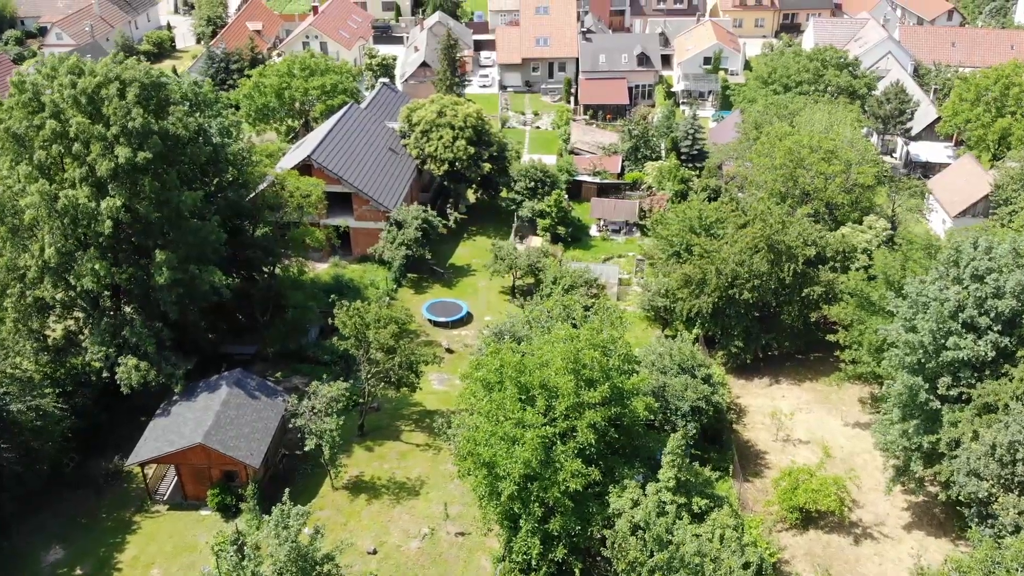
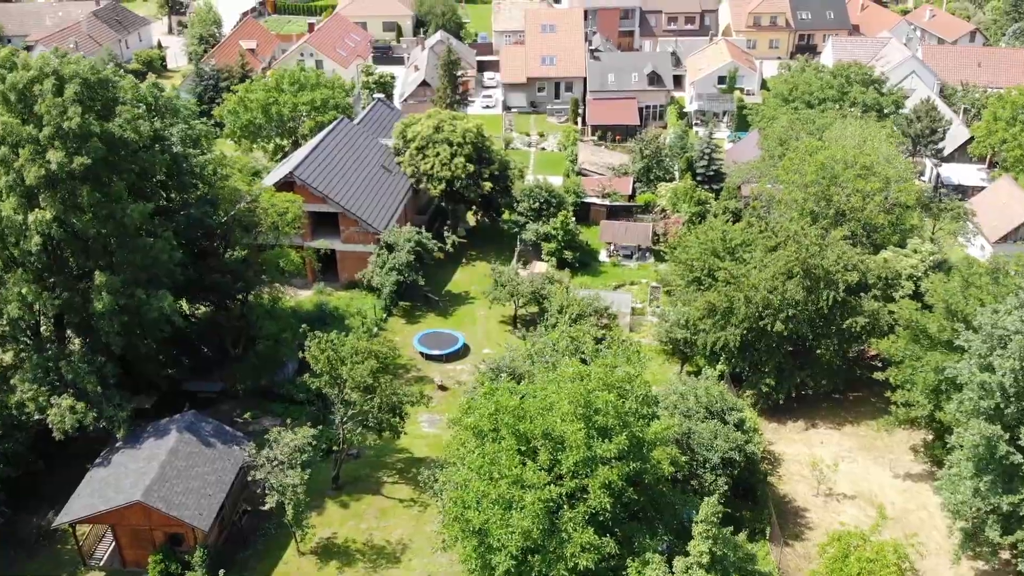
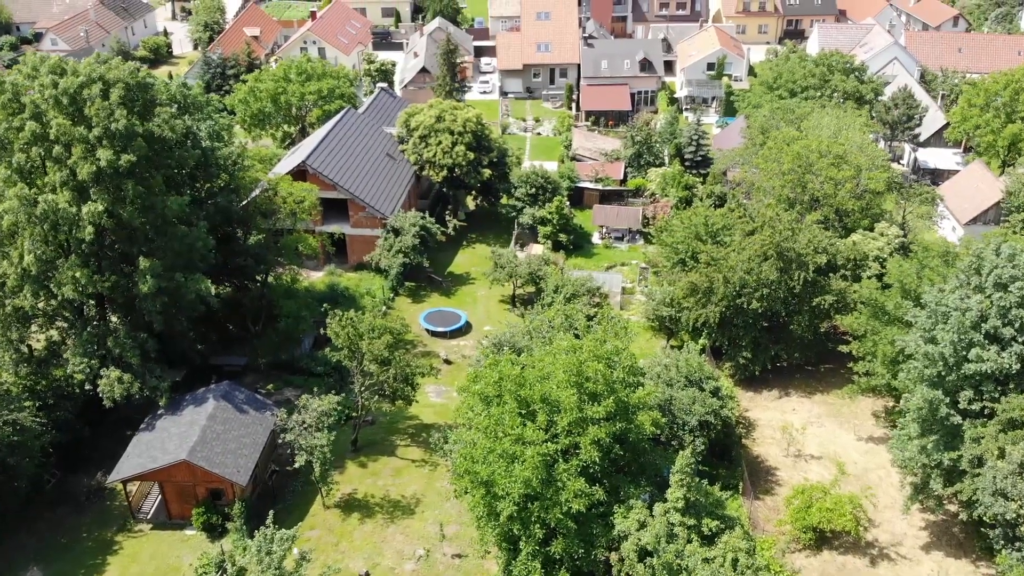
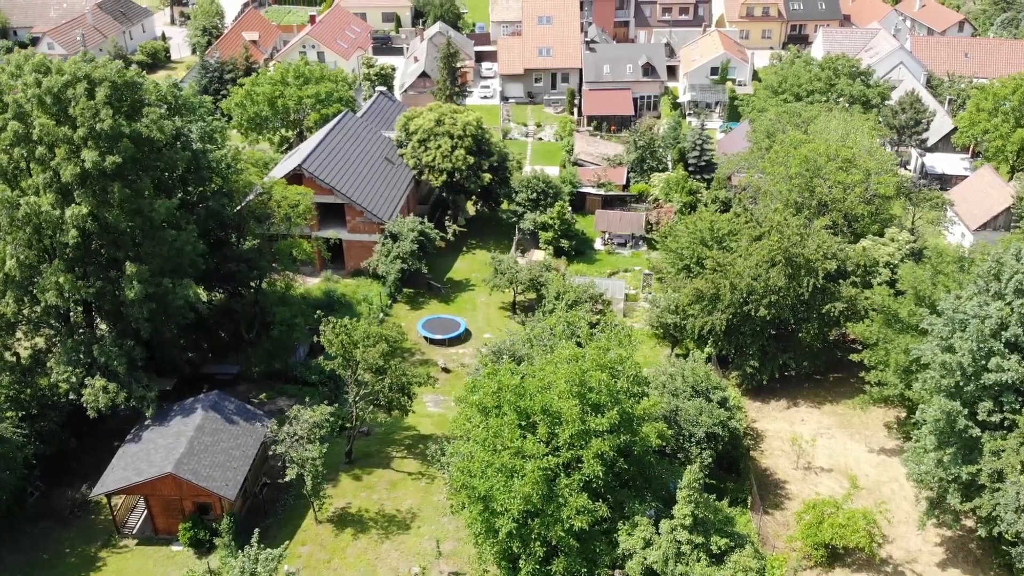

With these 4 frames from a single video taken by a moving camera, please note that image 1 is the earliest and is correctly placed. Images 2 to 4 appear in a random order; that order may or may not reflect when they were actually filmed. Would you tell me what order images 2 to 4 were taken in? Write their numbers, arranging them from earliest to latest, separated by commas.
3, 4, 2
